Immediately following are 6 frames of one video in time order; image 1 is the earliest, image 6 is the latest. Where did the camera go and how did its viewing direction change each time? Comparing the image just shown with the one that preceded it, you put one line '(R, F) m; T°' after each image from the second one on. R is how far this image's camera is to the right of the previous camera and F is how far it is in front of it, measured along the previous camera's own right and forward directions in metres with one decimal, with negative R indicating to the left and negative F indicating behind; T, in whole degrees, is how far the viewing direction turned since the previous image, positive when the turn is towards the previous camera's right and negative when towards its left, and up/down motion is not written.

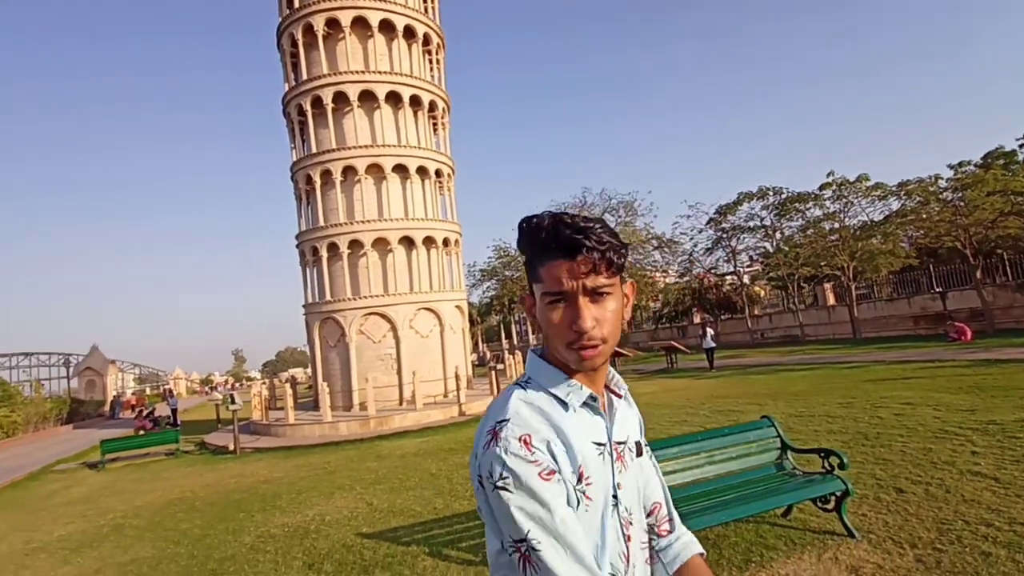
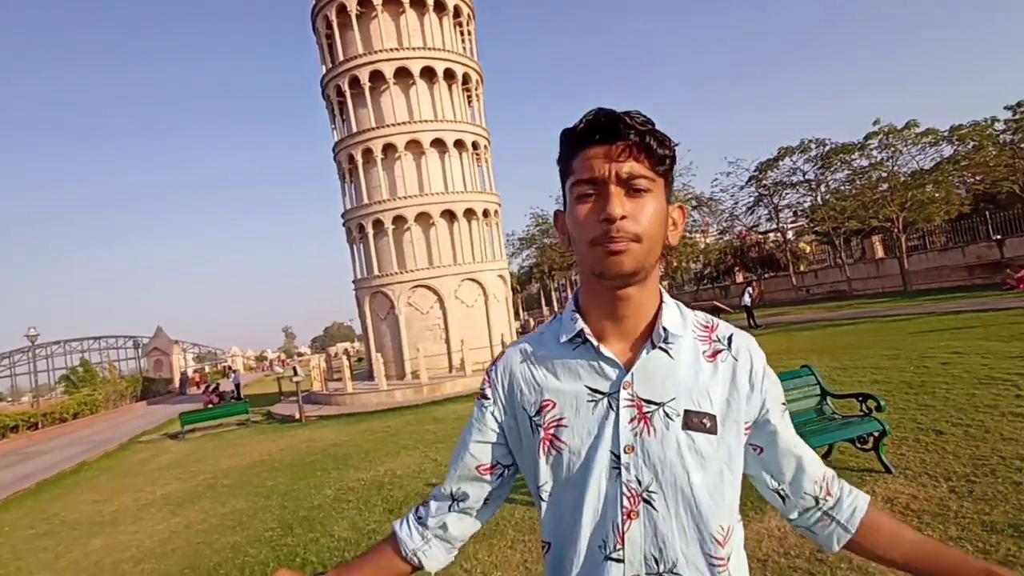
(-0.1, -0.5) m; -4°
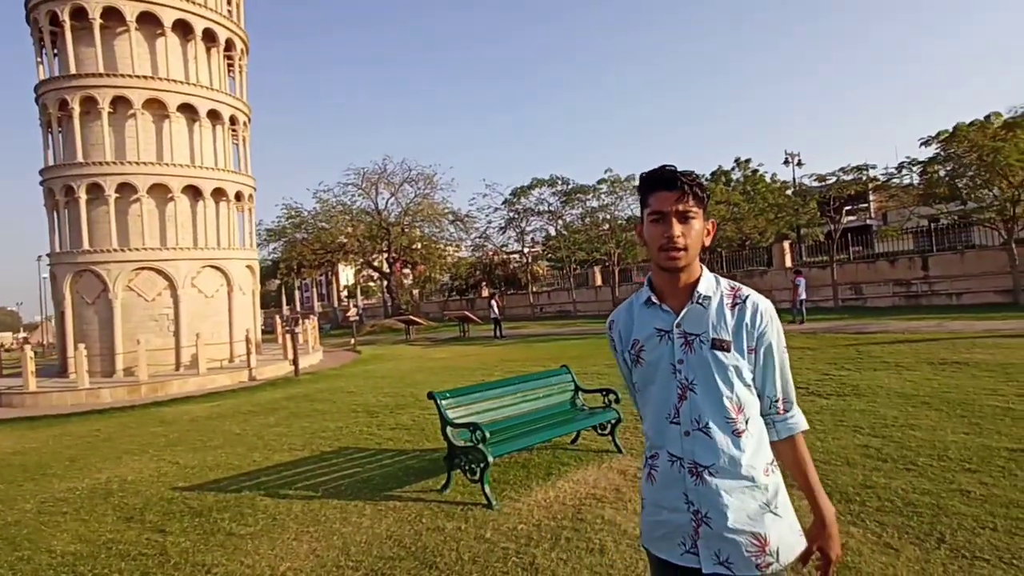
(-0.6, -0.1) m; +25°
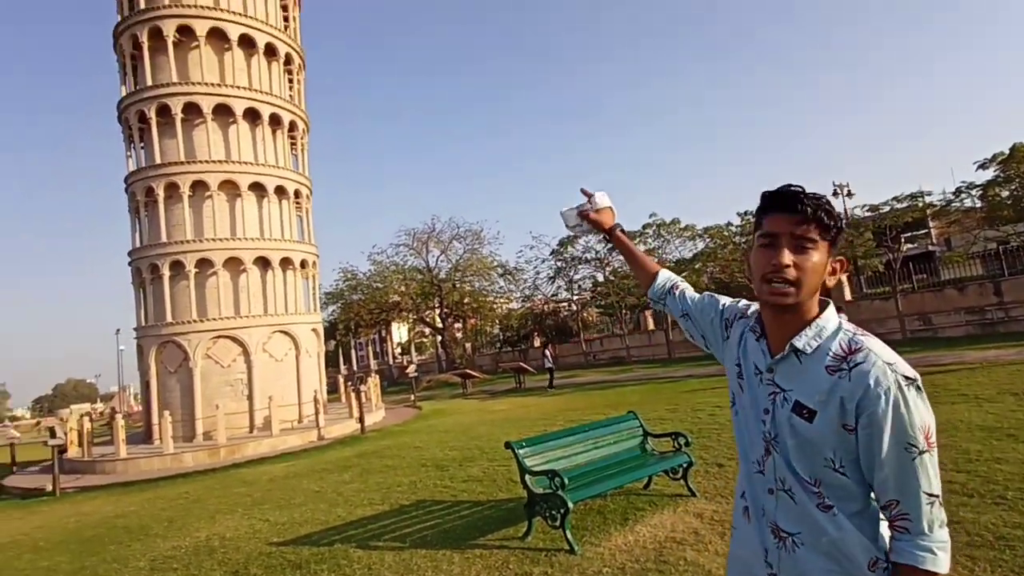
(-0.2, -0.4) m; -5°
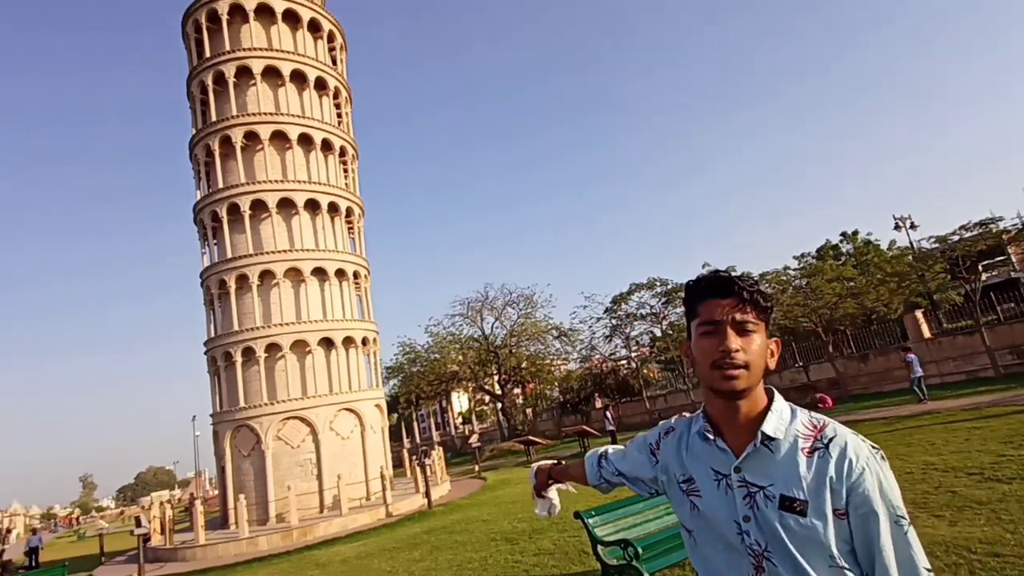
(0.0, -0.2) m; -5°
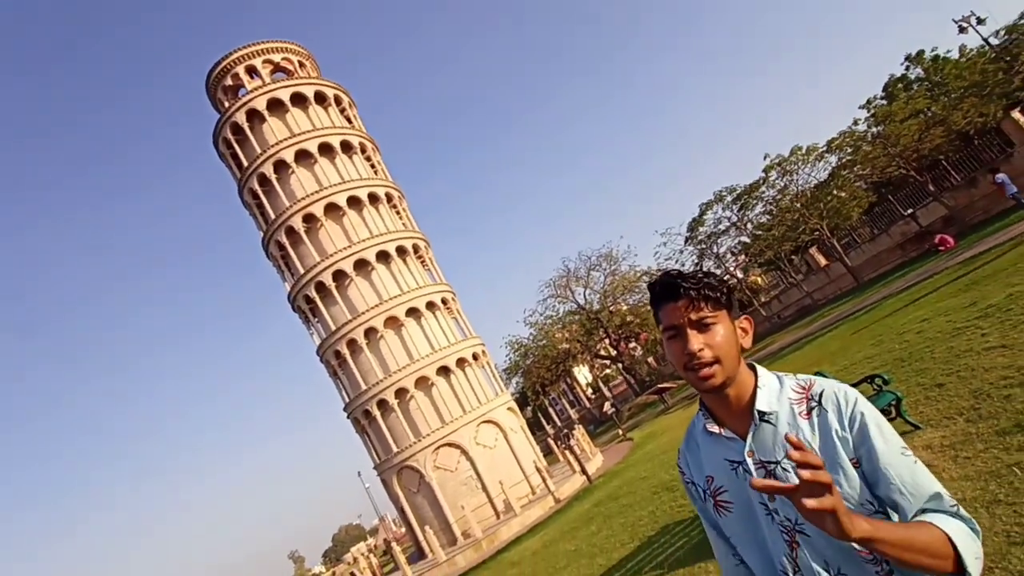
(+0.3, -0.7) m; -9°
